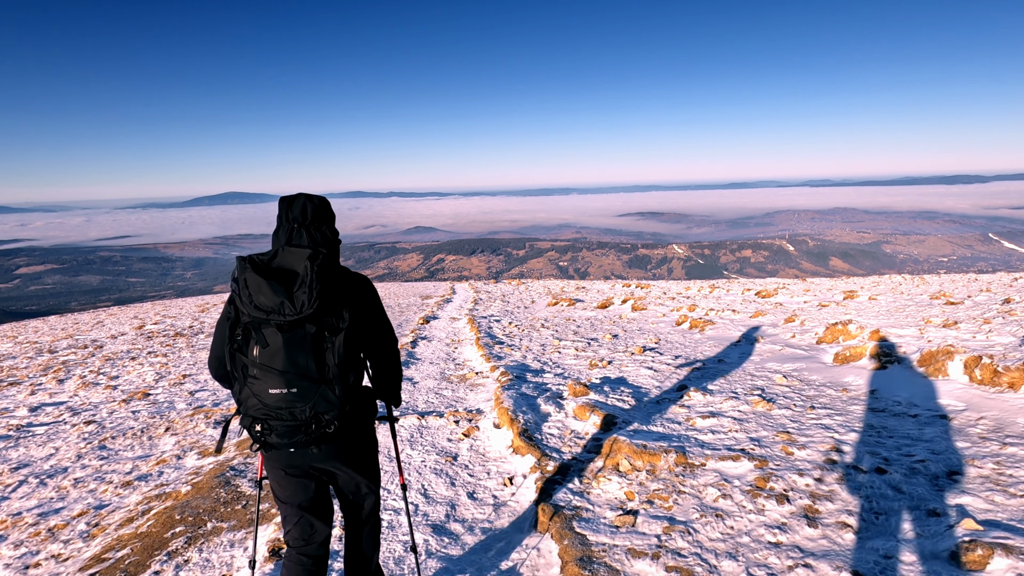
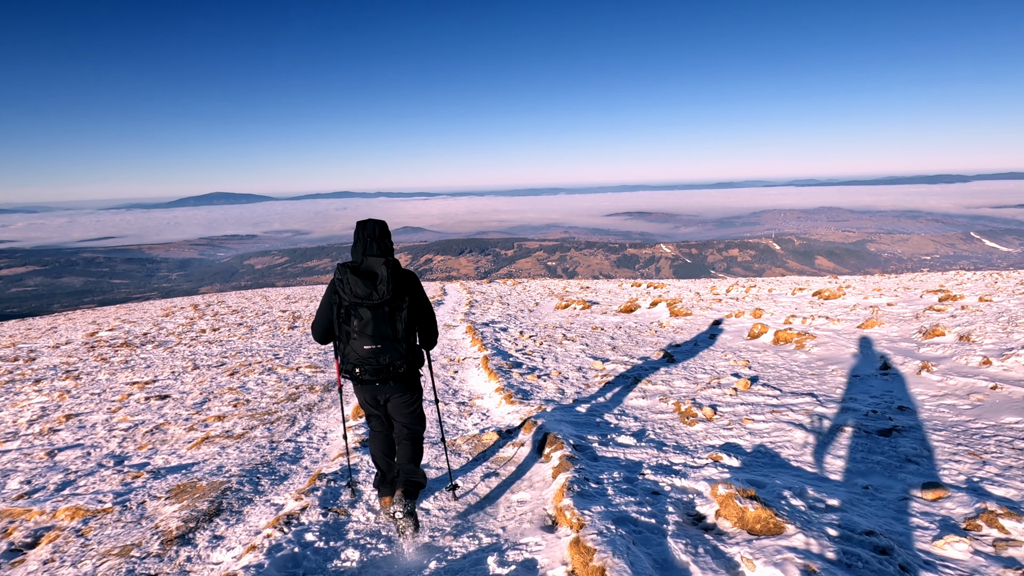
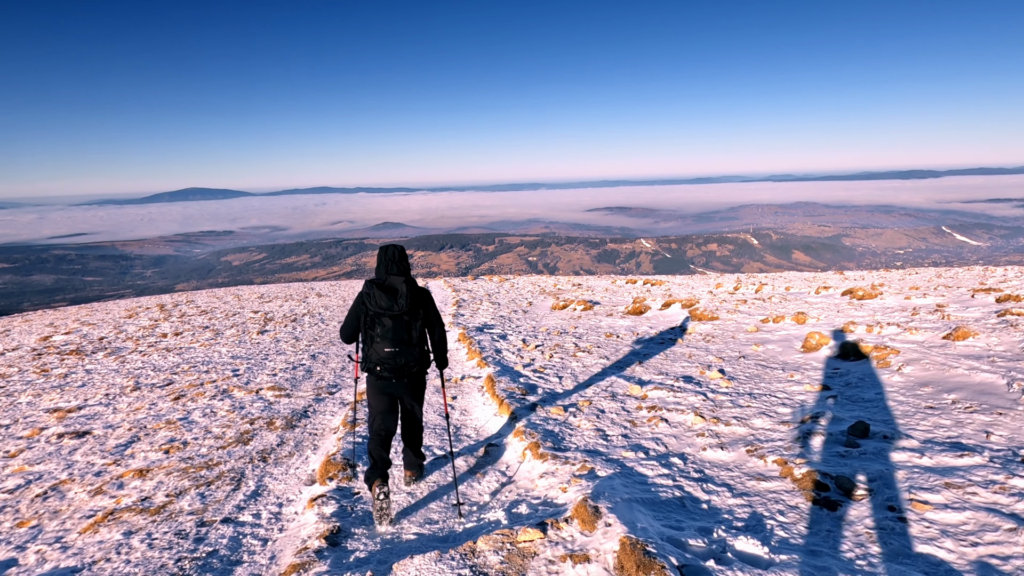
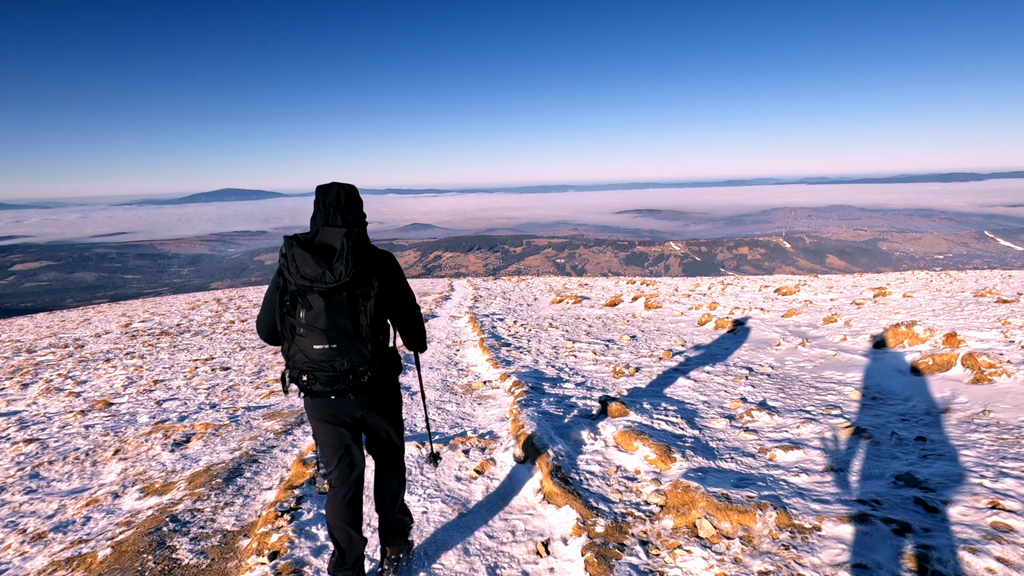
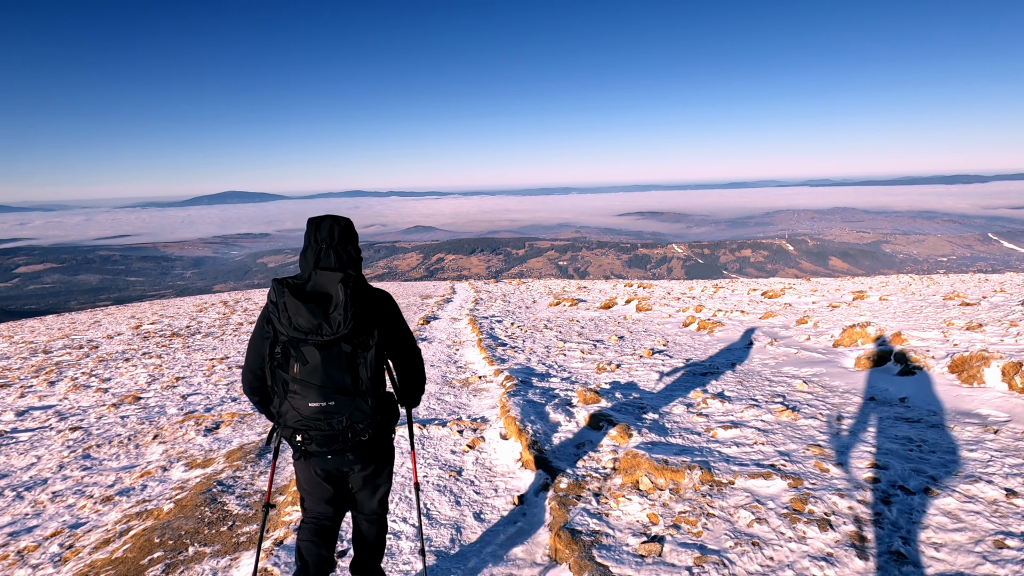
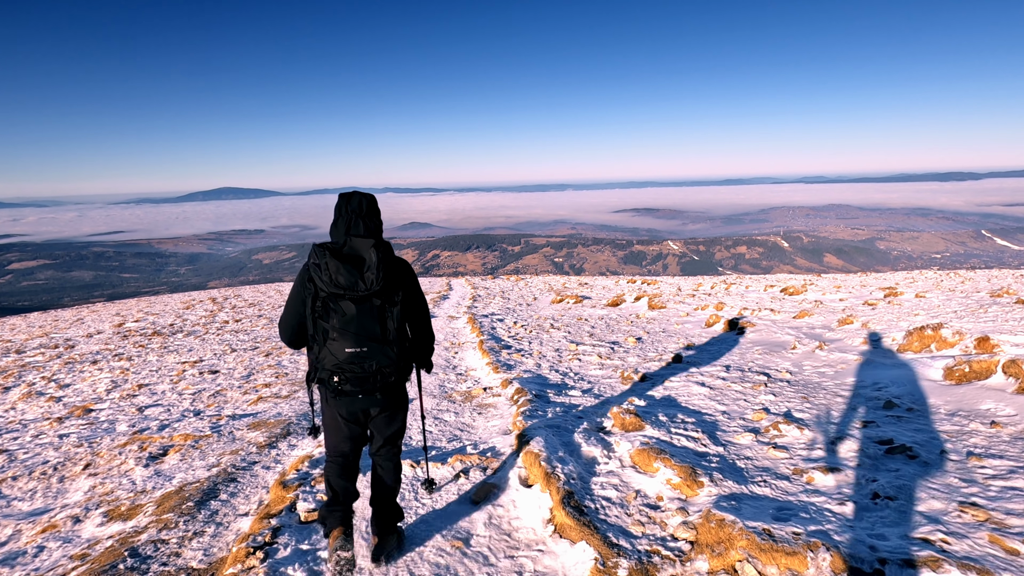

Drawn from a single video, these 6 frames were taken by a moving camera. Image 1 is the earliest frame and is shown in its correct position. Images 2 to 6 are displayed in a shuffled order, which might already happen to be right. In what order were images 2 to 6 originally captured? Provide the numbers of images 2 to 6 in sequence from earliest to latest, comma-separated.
5, 4, 6, 2, 3
